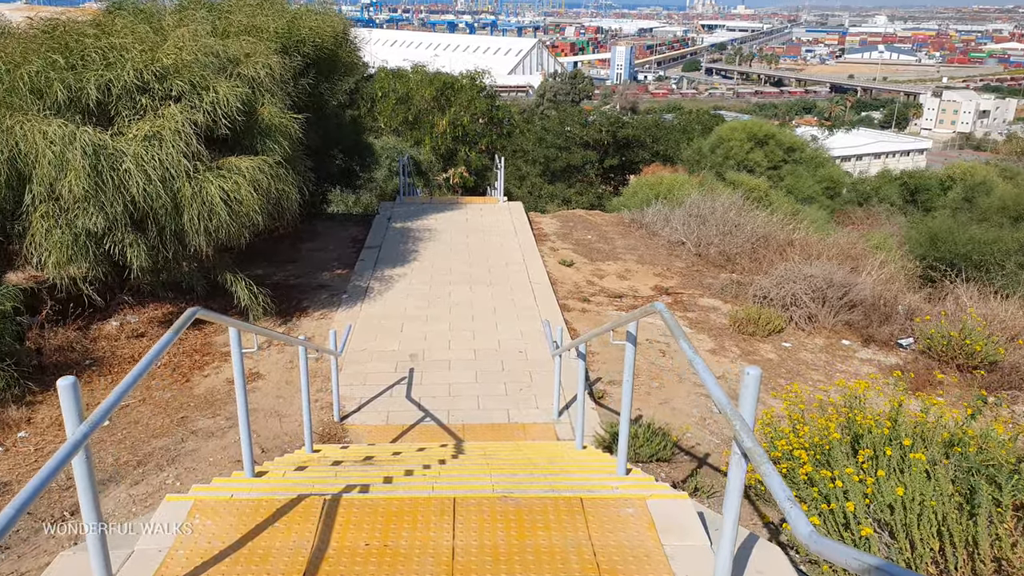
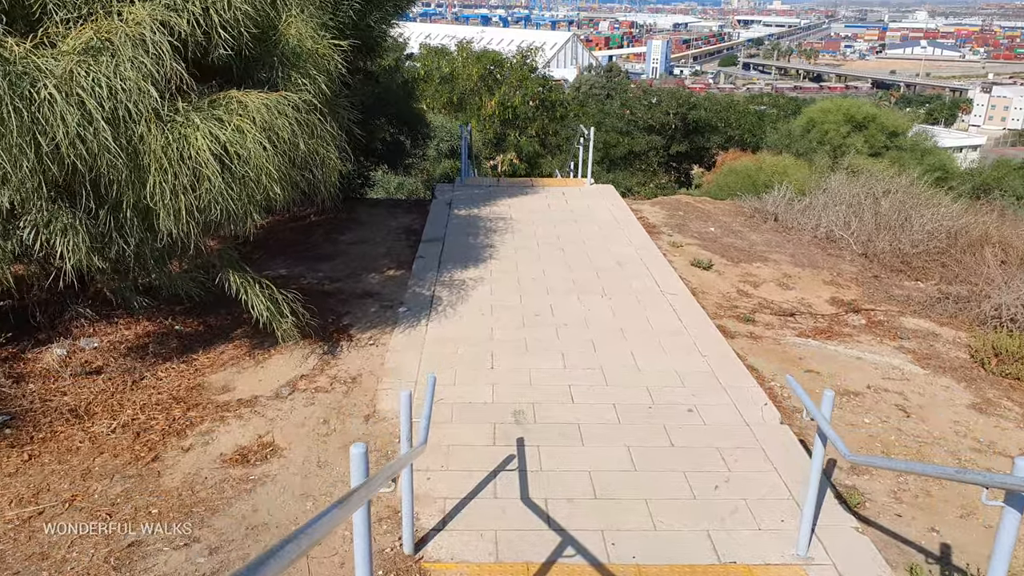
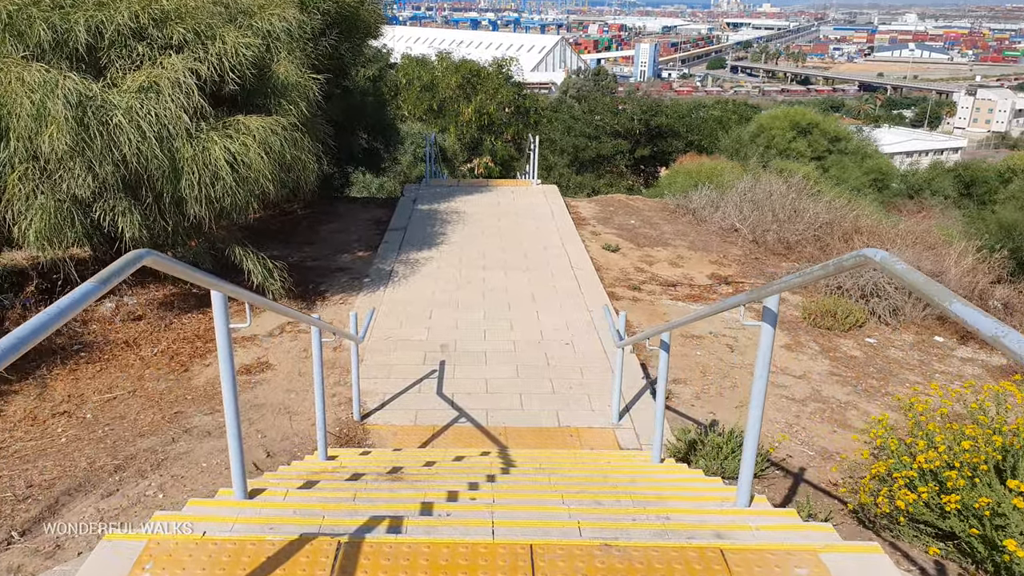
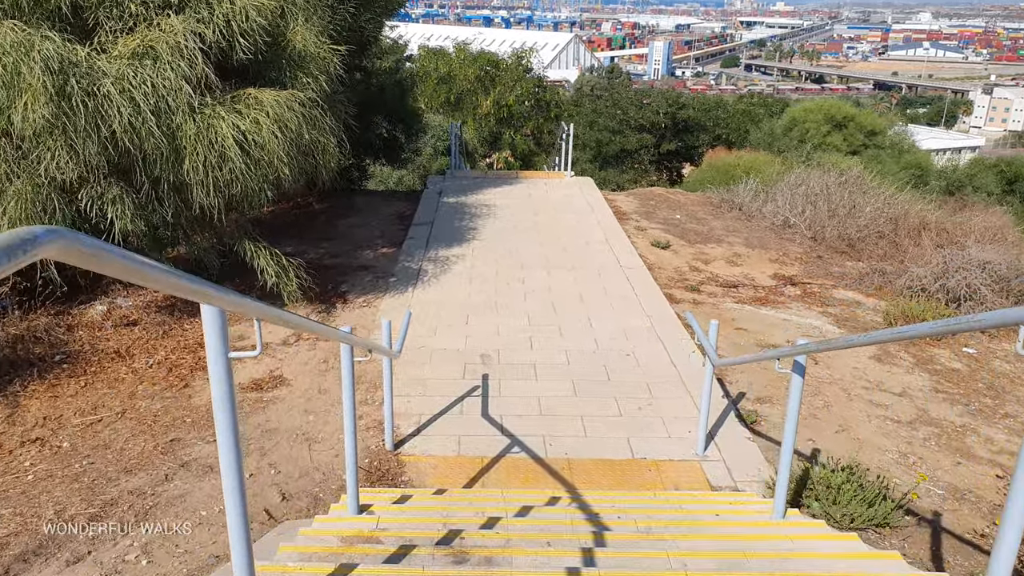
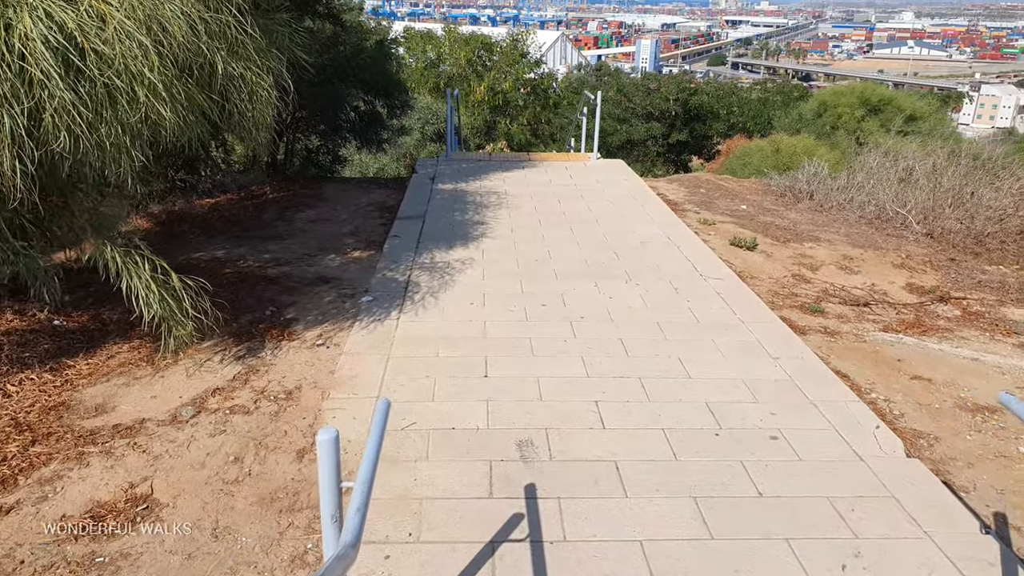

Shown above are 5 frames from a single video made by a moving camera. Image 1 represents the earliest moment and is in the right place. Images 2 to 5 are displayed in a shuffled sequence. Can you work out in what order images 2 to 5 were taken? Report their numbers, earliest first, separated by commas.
3, 4, 2, 5
